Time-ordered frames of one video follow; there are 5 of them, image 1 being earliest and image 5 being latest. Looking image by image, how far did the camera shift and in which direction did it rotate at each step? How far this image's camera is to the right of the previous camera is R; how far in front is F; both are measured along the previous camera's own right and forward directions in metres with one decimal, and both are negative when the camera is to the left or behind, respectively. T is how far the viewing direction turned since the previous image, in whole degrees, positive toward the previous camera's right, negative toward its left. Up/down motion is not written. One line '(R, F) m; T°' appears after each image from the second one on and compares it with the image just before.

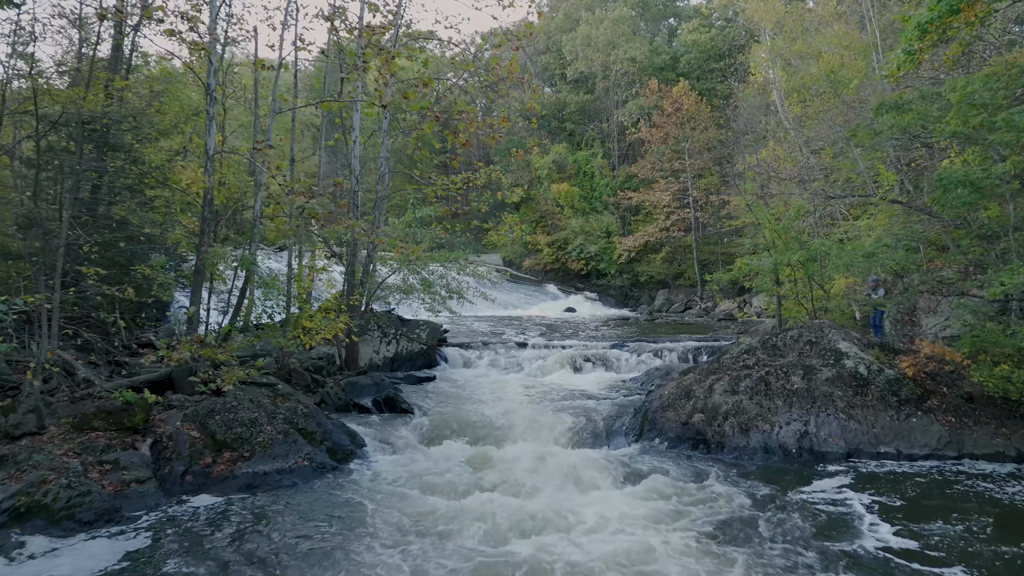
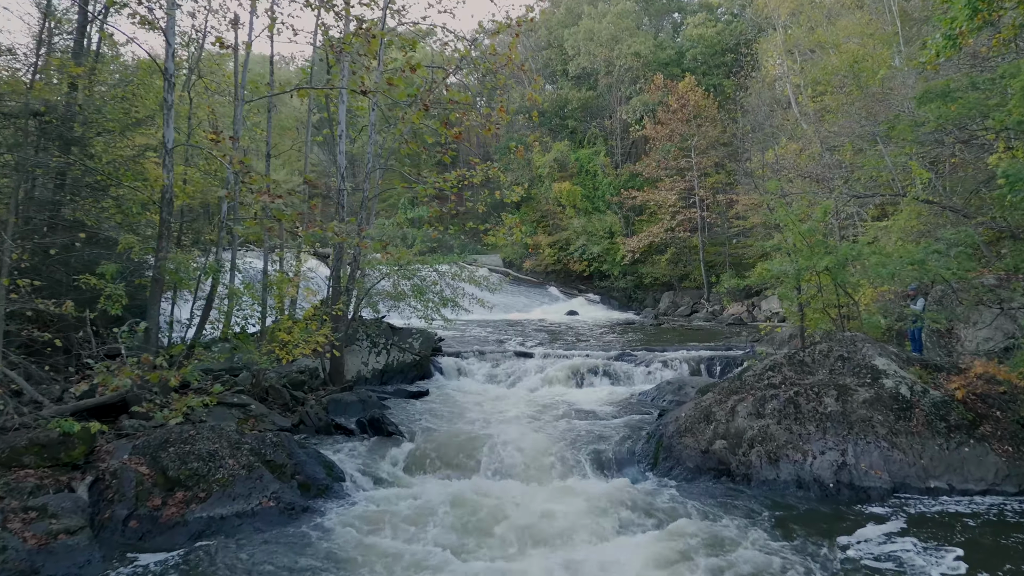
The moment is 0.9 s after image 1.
(0.0, +0.9) m; 0°
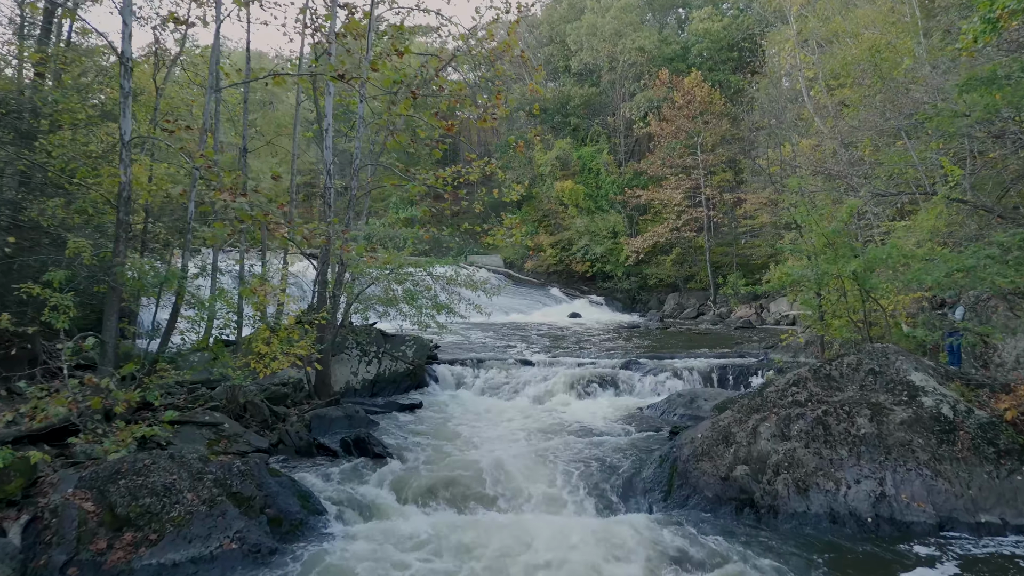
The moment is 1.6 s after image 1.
(0.0, +0.8) m; 0°
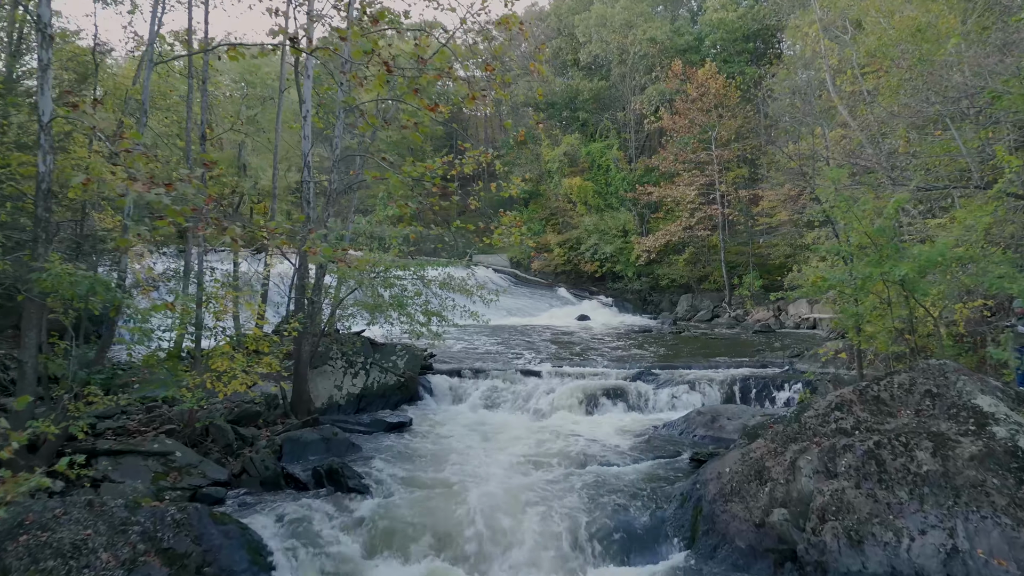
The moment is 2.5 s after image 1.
(+0.1, +1.1) m; -1°
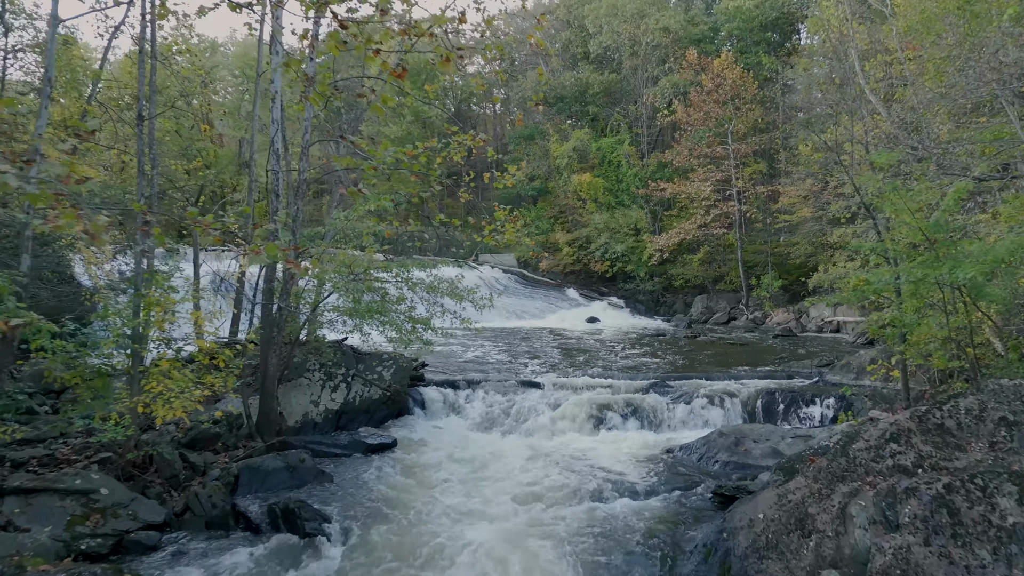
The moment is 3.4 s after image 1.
(+0.2, +1.1) m; -1°
